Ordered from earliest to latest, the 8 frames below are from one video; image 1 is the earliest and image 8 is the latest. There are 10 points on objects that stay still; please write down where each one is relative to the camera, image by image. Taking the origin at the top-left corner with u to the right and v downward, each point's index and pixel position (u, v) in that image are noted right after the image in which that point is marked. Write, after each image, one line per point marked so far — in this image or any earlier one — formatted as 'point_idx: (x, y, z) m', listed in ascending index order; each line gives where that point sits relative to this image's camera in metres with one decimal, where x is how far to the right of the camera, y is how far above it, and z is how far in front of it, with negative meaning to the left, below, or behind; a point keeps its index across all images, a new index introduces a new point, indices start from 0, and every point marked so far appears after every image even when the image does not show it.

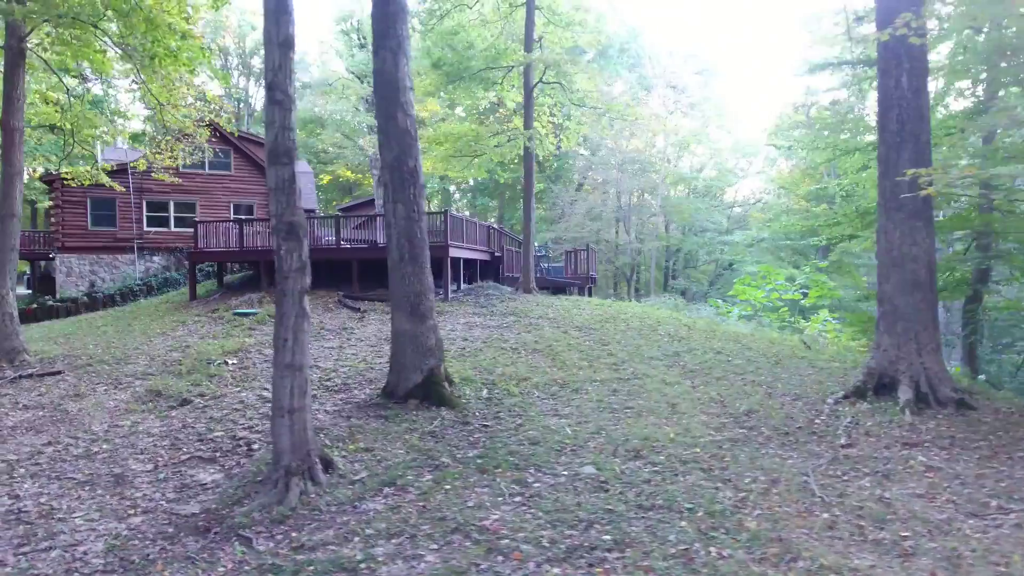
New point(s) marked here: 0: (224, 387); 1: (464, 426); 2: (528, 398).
0: (-3.9, -1.3, +8.6) m
1: (-0.5, -1.5, +6.8) m
2: (+0.2, -1.3, +7.5) m
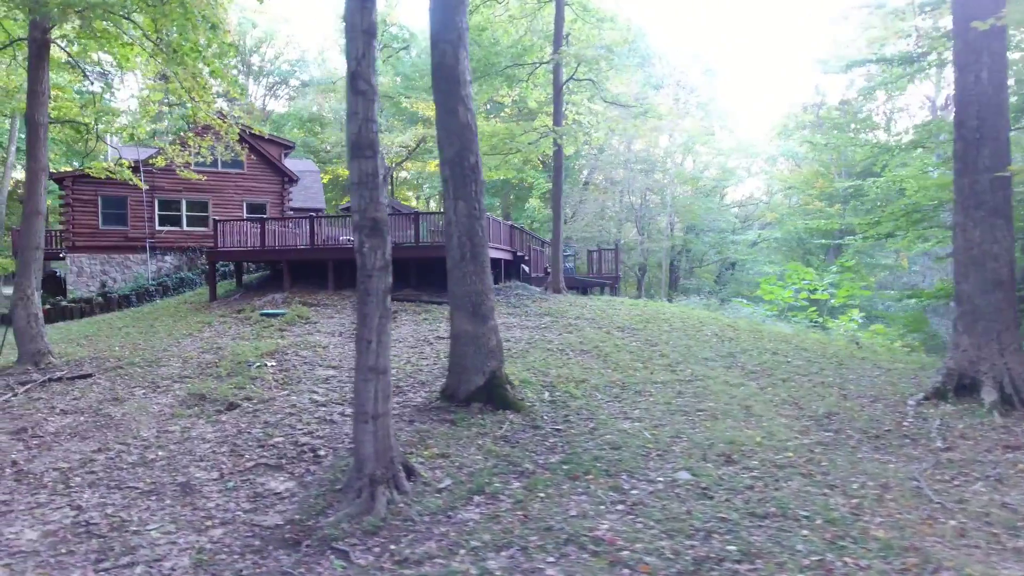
0: (-3.2, -1.3, +8.3) m
1: (+0.2, -1.5, +6.6) m
2: (+0.9, -1.3, +7.3) m
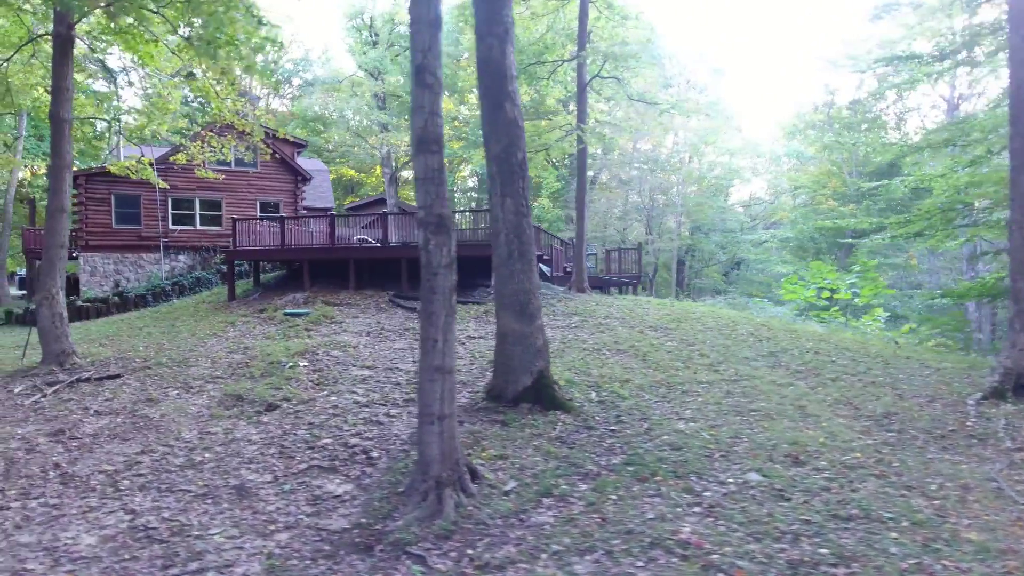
0: (-2.6, -1.3, +8.2) m
1: (+0.8, -1.4, +6.4) m
2: (+1.5, -1.3, +7.2) m
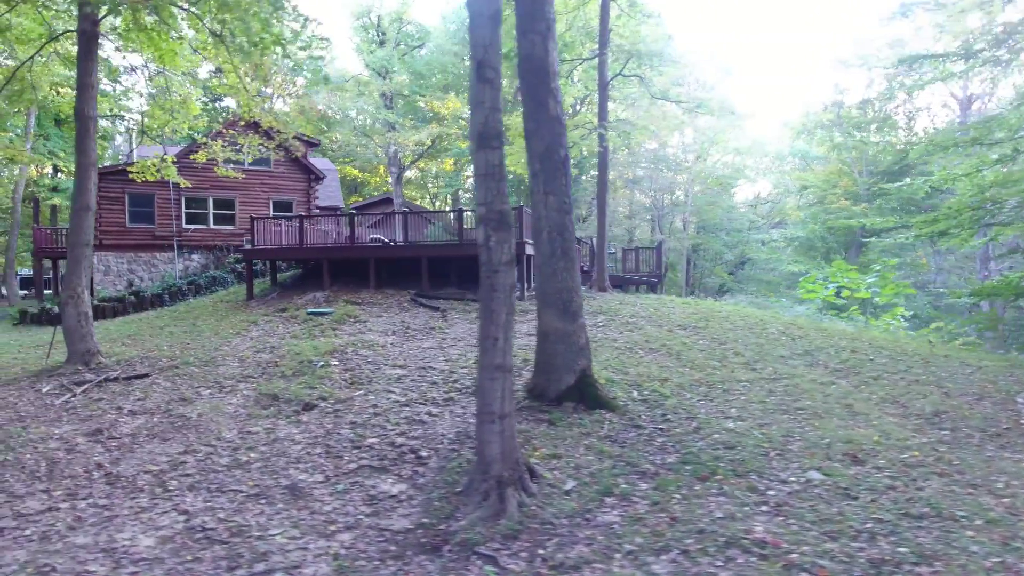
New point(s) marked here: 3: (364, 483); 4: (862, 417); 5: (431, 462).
0: (-2.2, -1.3, +8.1) m
1: (+1.3, -1.4, +6.4) m
2: (+1.9, -1.3, +7.2) m
3: (-1.3, -1.7, +5.6) m
4: (+3.5, -1.3, +6.4) m
5: (-0.7, -1.6, +5.9) m
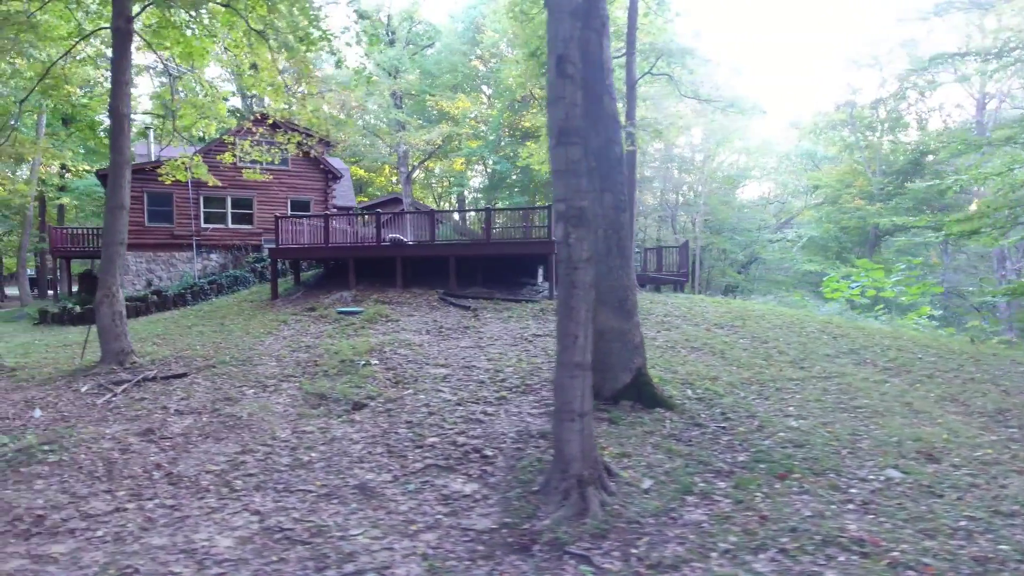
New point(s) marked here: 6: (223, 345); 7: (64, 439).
0: (-1.6, -1.3, +8.1) m
1: (+1.9, -1.4, +6.4) m
2: (+2.5, -1.2, +7.2) m
3: (-0.7, -1.7, +5.5) m
4: (+4.1, -1.3, +6.4) m
5: (-0.1, -1.6, +5.8) m
6: (-4.8, -0.9, +10.6) m
7: (-4.8, -1.6, +6.9) m
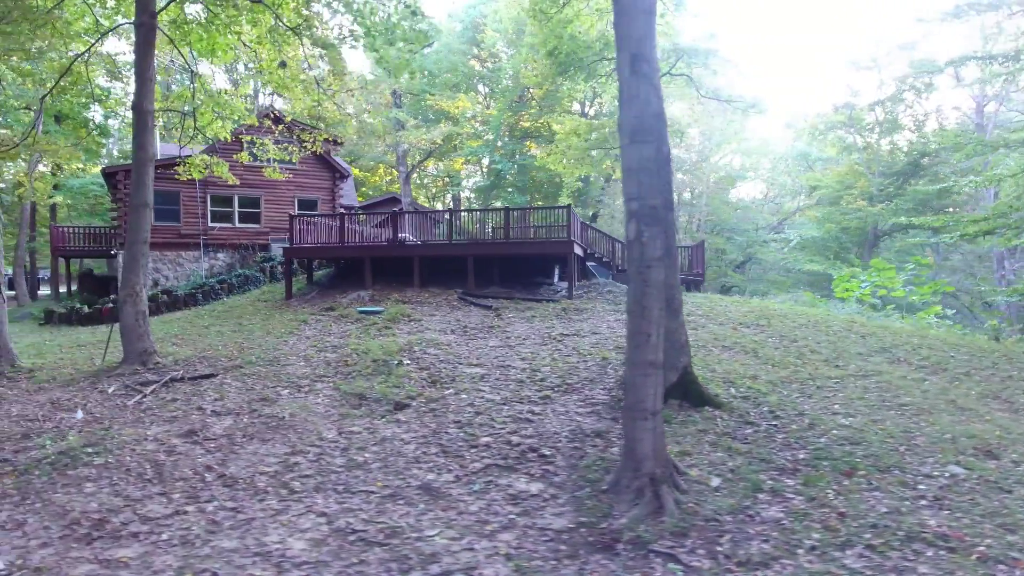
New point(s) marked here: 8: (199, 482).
0: (-1.1, -1.2, +8.0) m
1: (+2.4, -1.4, +6.4) m
2: (+3.1, -1.2, +7.2) m
3: (-0.1, -1.7, +5.5) m
4: (+4.7, -1.3, +6.5) m
5: (+0.4, -1.6, +5.8) m
6: (-4.4, -0.9, +10.4) m
7: (-4.3, -1.6, +6.7) m
8: (-2.9, -1.8, +5.8) m
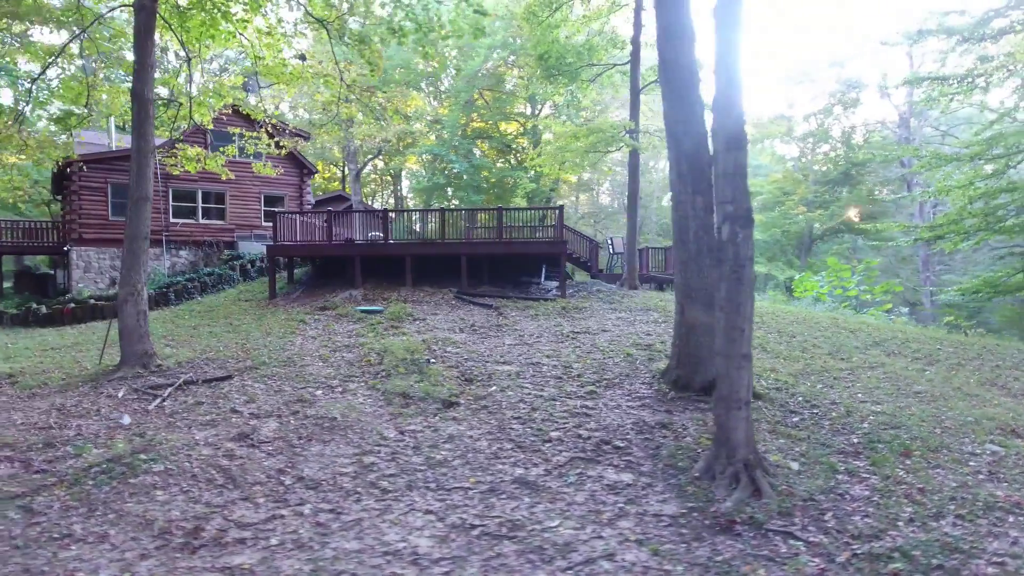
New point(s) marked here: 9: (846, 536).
0: (-0.6, -1.2, +8.1) m
1: (+3.1, -1.4, +6.9) m
2: (+3.6, -1.2, +7.8) m
3: (+0.7, -1.7, +5.7) m
4: (+5.3, -1.3, +7.3) m
5: (+1.2, -1.6, +6.1) m
6: (-4.1, -0.9, +10.0) m
7: (-3.6, -1.6, +6.4) m
8: (-2.1, -1.8, +5.7) m
9: (+2.4, -1.8, +4.6) m
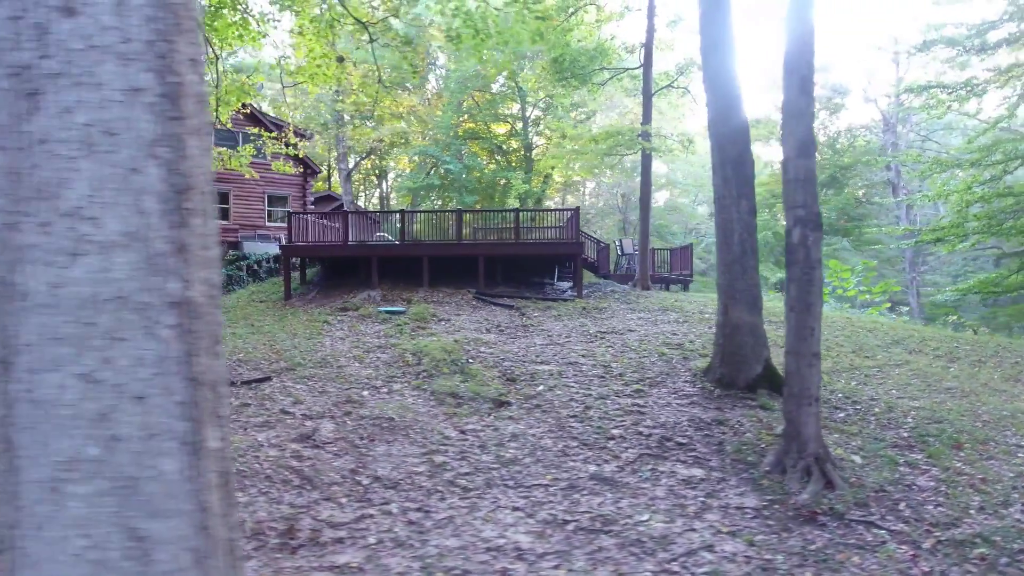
0: (0.0, -1.2, +8.1) m
1: (+3.7, -1.4, +7.2) m
2: (+4.2, -1.2, +8.1) m
3: (+1.4, -1.7, +5.9) m
4: (+5.9, -1.3, +7.6) m
5: (+1.9, -1.6, +6.3) m
6: (-3.7, -0.9, +9.9) m
7: (-2.9, -1.6, +6.3) m
8: (-1.4, -1.8, +5.7) m
9: (+3.1, -1.8, +4.9) m
